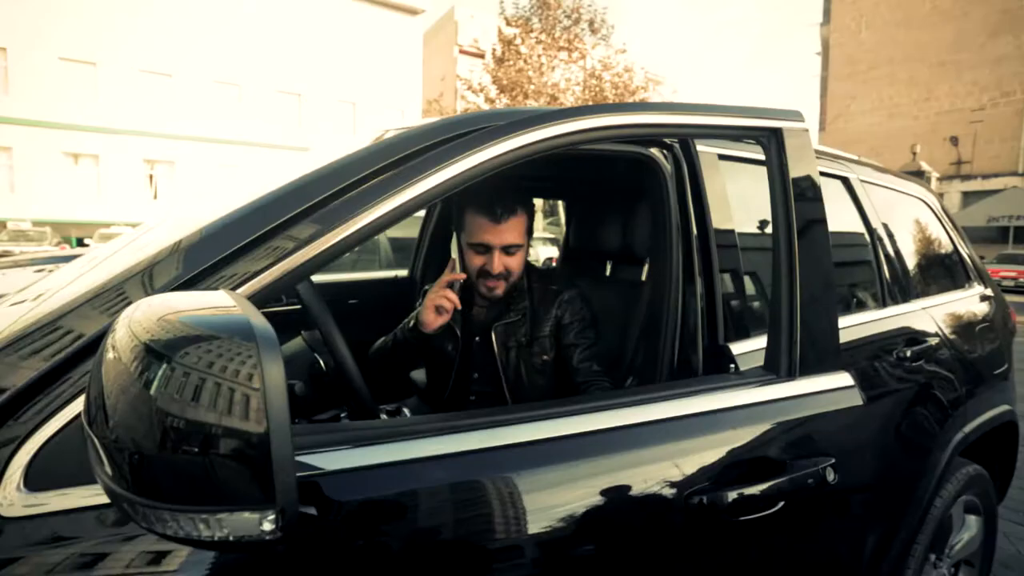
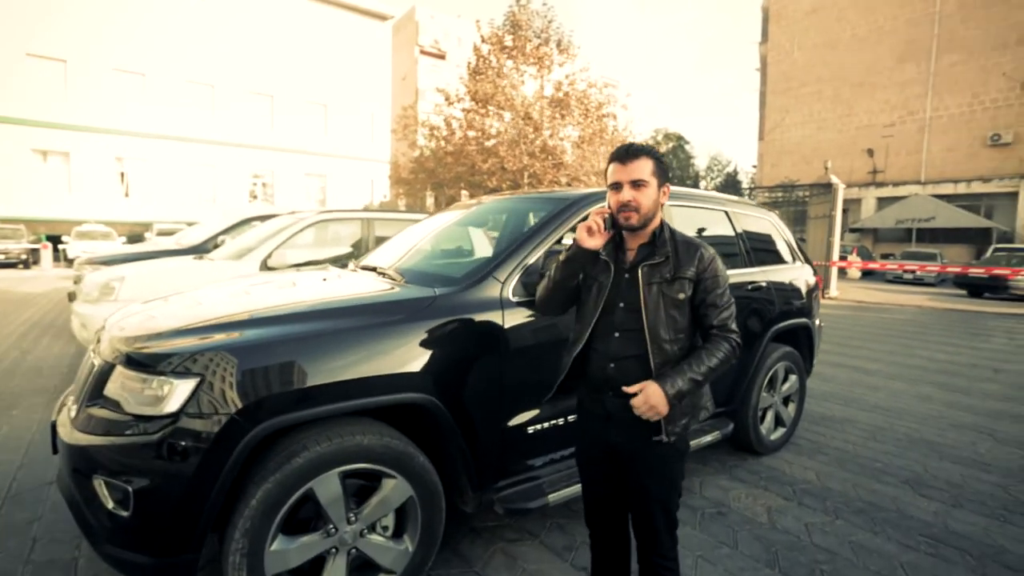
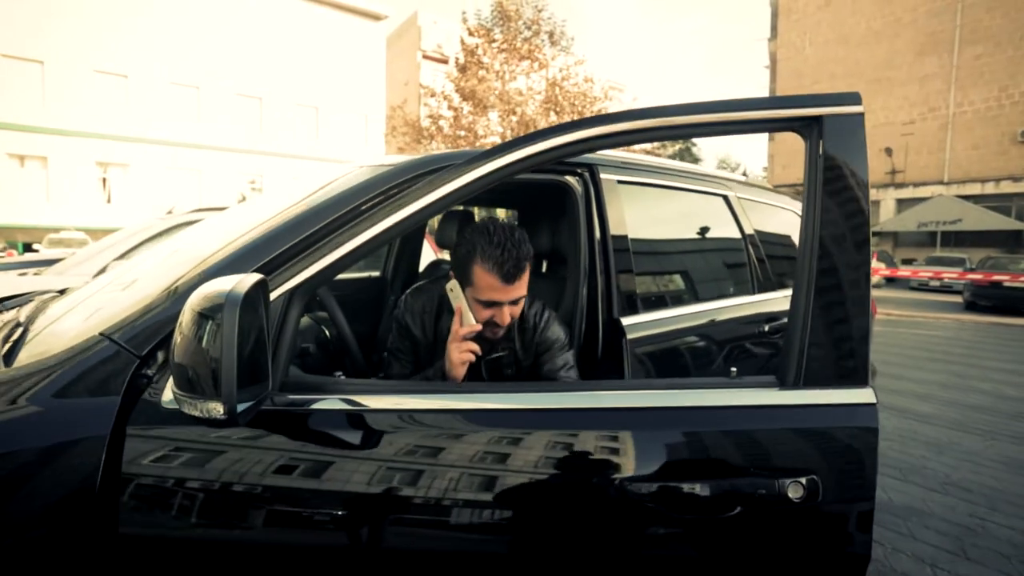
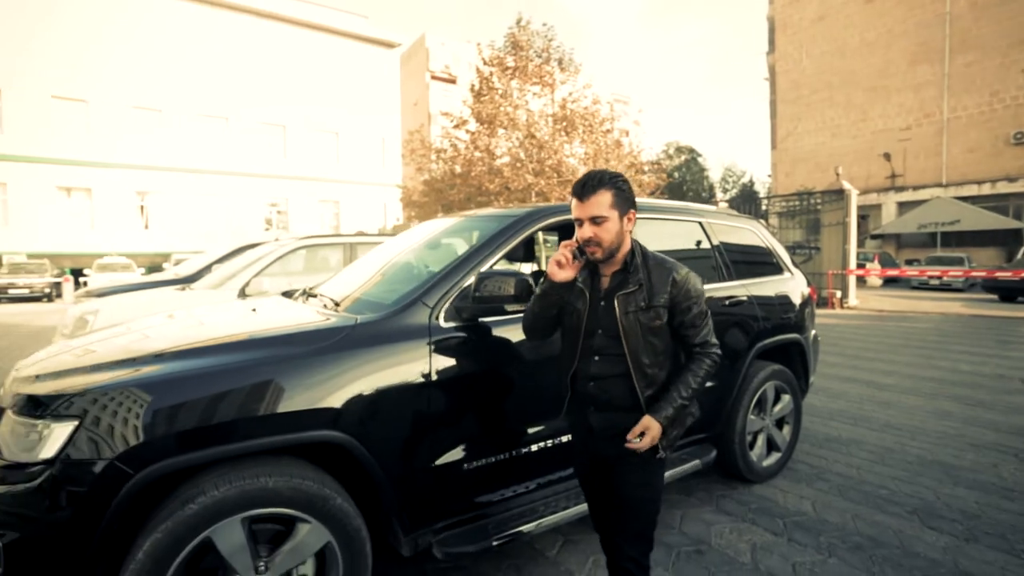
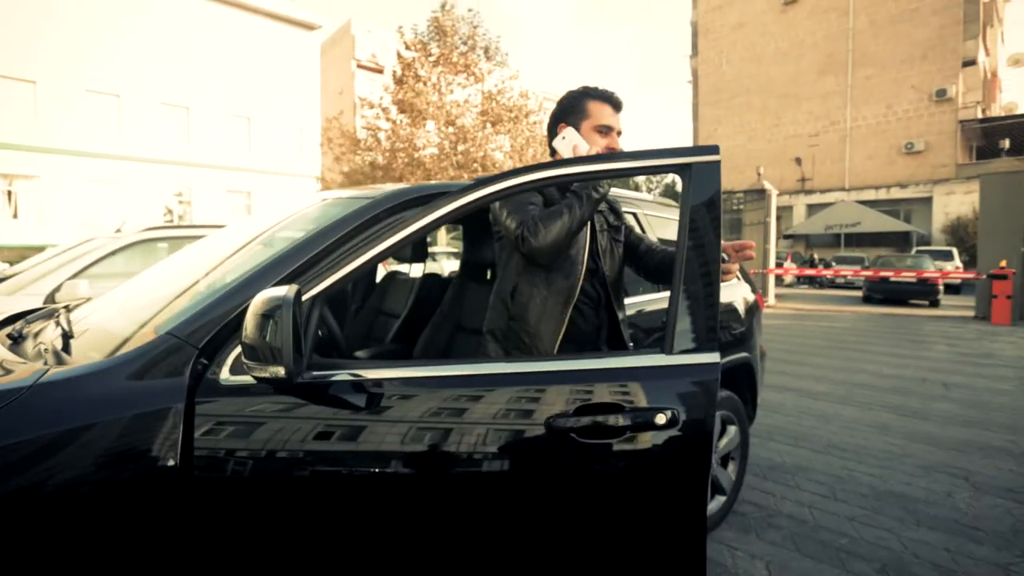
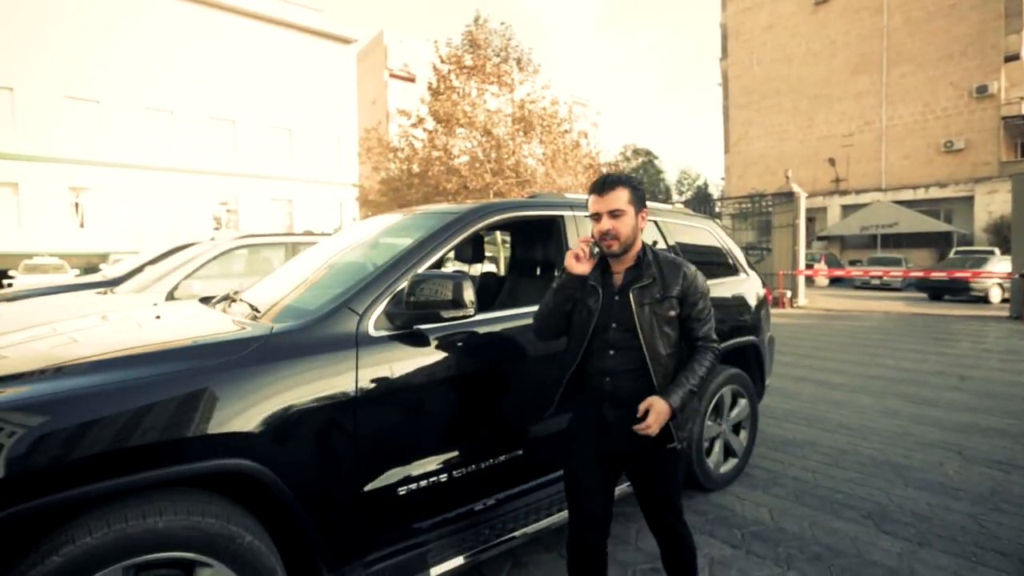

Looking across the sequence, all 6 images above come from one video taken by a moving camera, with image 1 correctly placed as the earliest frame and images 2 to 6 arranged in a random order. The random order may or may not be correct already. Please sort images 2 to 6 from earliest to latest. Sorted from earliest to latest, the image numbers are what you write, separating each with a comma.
3, 5, 6, 4, 2
